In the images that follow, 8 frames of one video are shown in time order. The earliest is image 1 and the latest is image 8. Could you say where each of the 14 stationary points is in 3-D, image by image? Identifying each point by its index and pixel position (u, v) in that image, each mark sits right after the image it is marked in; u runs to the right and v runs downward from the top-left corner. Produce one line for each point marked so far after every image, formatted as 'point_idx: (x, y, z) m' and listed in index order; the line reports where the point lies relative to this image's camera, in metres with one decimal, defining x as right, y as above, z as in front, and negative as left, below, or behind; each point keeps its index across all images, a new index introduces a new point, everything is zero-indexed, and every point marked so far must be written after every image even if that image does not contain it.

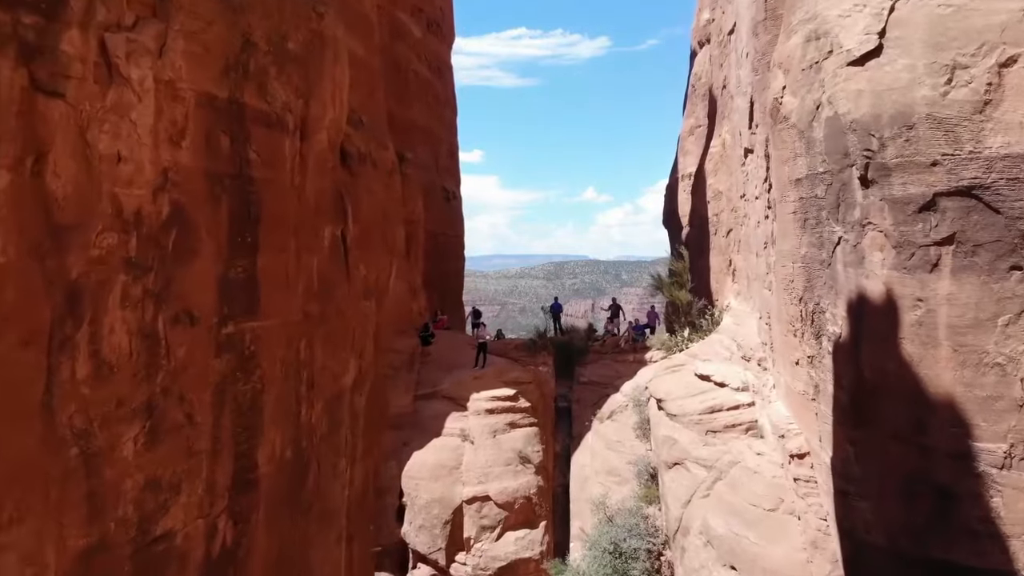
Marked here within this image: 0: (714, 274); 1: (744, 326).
0: (+3.3, +0.2, +16.0) m
1: (+2.9, -0.5, +12.6) m
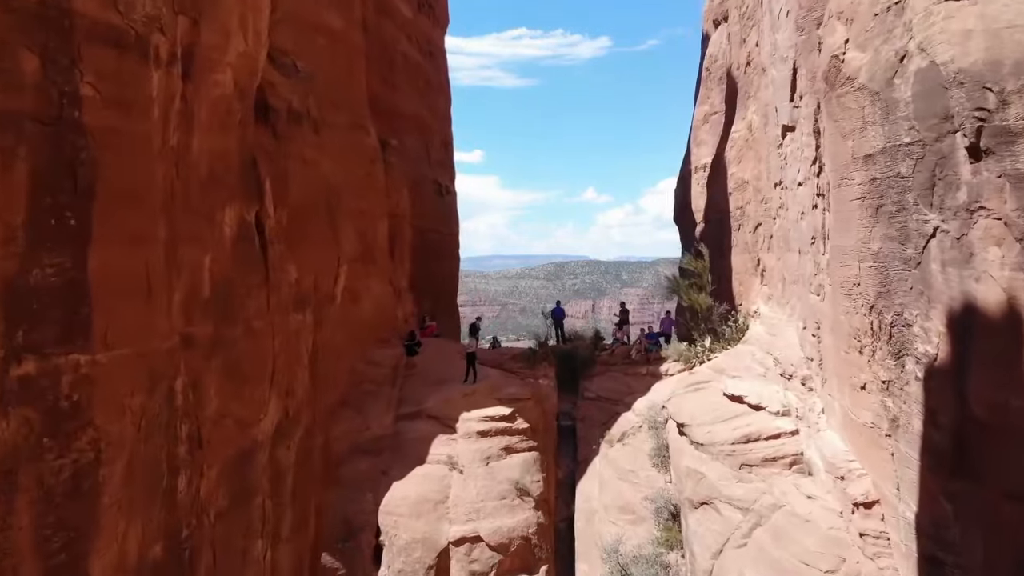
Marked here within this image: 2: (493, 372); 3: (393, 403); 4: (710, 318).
0: (+3.2, +0.2, +14.1) m
1: (+2.9, -0.5, +10.6) m
2: (-0.3, -1.1, +13.6) m
3: (-1.5, -1.5, +12.7) m
4: (+2.8, -0.4, +13.9) m
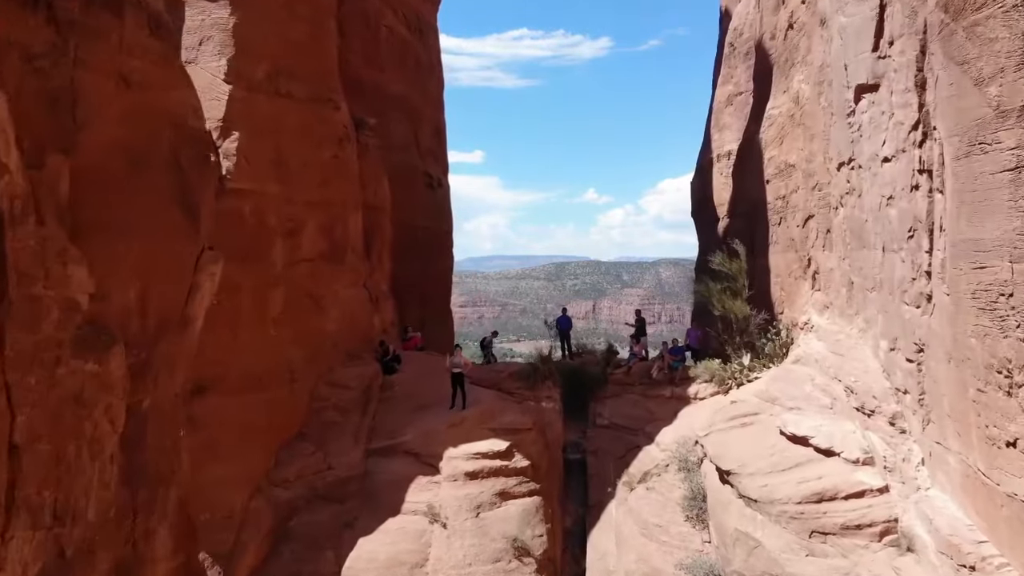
0: (+3.2, +0.1, +11.7) m
1: (+2.8, -0.6, +8.2) m
2: (-0.3, -1.2, +11.2) m
3: (-1.6, -1.5, +10.4) m
4: (+2.7, -0.5, +11.5) m
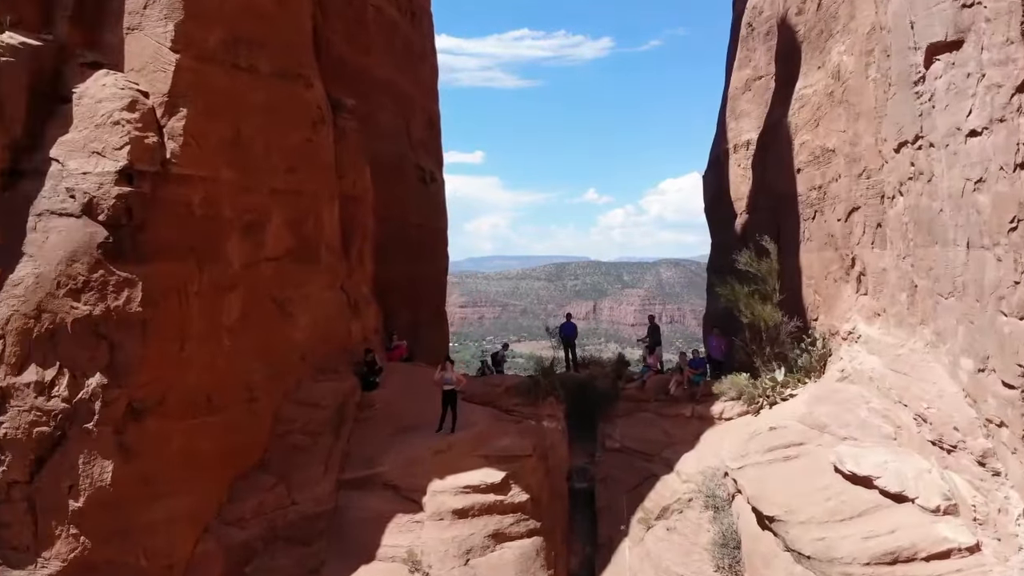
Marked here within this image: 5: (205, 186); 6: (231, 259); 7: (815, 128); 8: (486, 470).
0: (+3.2, +0.1, +10.2) m
1: (+2.8, -0.6, +6.8) m
2: (-0.3, -1.2, +9.8) m
3: (-1.6, -1.6, +8.9) m
4: (+2.7, -0.5, +10.1) m
5: (-2.6, +0.9, +8.4) m
6: (-2.4, +0.3, +8.6) m
7: (+3.2, +1.7, +10.3) m
8: (-0.2, -1.6, +8.5) m
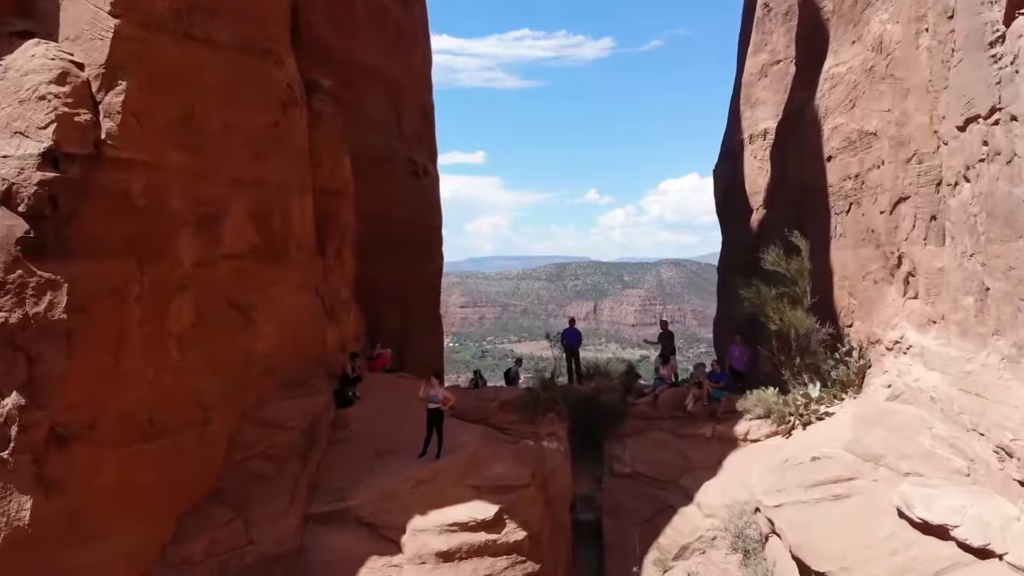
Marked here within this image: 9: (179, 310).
0: (+3.1, 0.0, +9.0) m
1: (+2.8, -0.6, +5.6) m
2: (-0.4, -1.3, +8.6) m
3: (-1.7, -1.6, +7.7) m
4: (+2.7, -0.6, +8.9) m
5: (-2.6, +0.8, +7.2) m
6: (-2.5, +0.2, +7.4) m
7: (+3.1, +1.7, +9.1) m
8: (-0.3, -1.6, +7.4) m
9: (-2.5, -0.2, +7.3) m
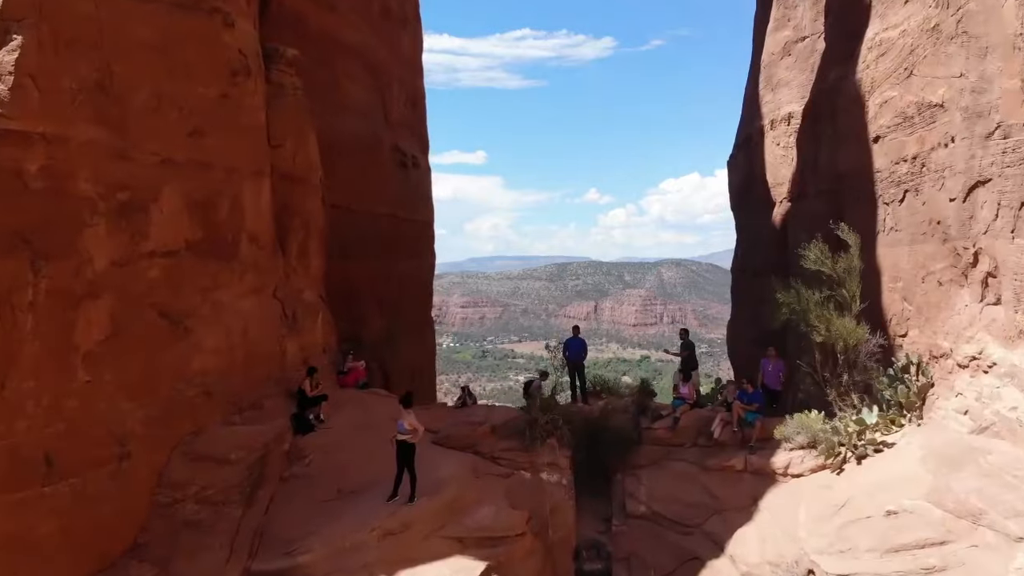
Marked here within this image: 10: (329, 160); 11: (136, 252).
0: (+3.1, 0.0, +7.6) m
1: (+2.7, -0.7, +4.2) m
2: (-0.4, -1.3, +7.2) m
3: (-1.7, -1.6, +6.3) m
4: (+2.6, -0.6, +7.5) m
5: (-2.7, +0.8, +5.7) m
6: (-2.6, +0.2, +6.0) m
7: (+3.1, +1.6, +7.7) m
8: (-0.3, -1.6, +5.9) m
9: (-2.5, -0.2, +5.9) m
10: (-2.2, +1.5, +11.6) m
11: (-2.4, +0.2, +6.4) m
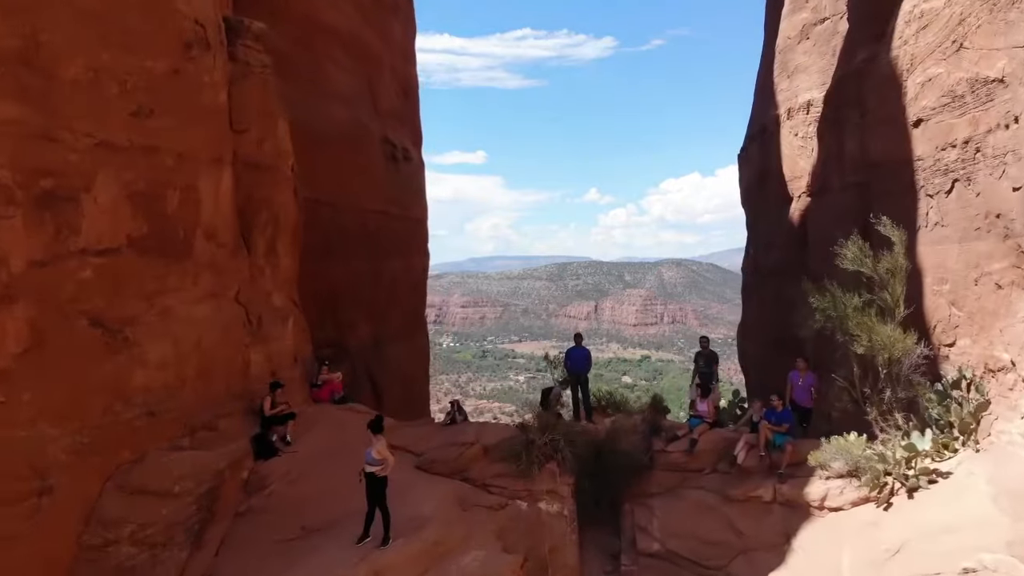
0: (+3.0, 0.0, +6.7) m
1: (+2.7, -0.7, +3.2) m
2: (-0.5, -1.3, +6.2) m
3: (-1.8, -1.6, +5.4) m
4: (+2.6, -0.6, +6.5) m
5: (-2.7, +0.8, +4.8) m
6: (-2.6, +0.2, +5.1) m
7: (+3.0, +1.6, +6.8) m
8: (-0.4, -1.6, +5.0) m
9: (-2.6, -0.2, +5.0) m
10: (-2.2, +1.5, +10.7) m
11: (-2.5, +0.2, +5.4) m
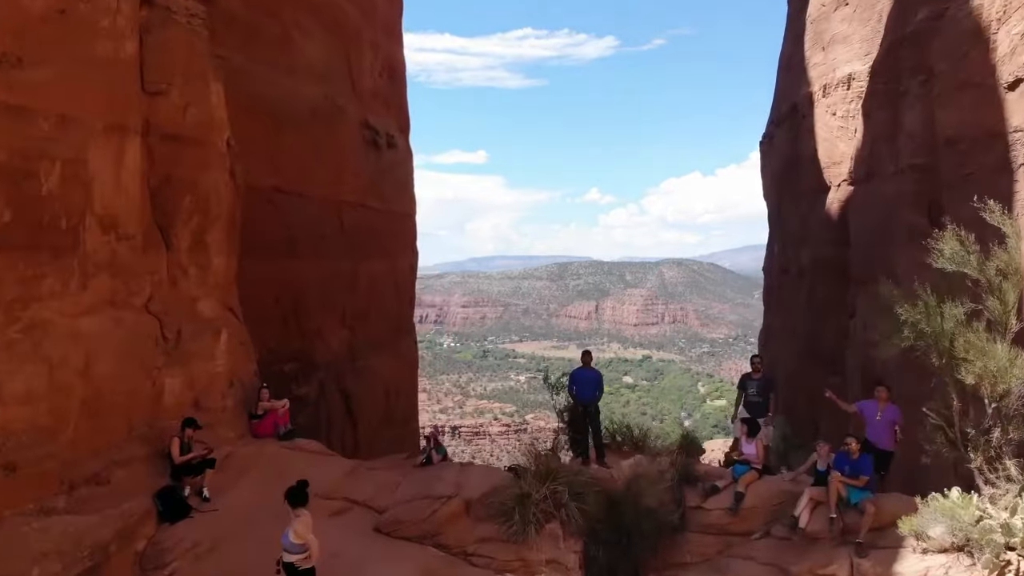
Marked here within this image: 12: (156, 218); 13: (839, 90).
0: (+3.0, 0.0, +5.1) m
1: (+2.6, -0.7, +1.7) m
2: (-0.5, -1.3, +4.7) m
3: (-1.8, -1.7, +3.8) m
4: (+2.5, -0.6, +5.0) m
5: (-2.8, +0.8, +3.3) m
6: (-2.6, +0.2, +3.5) m
7: (+3.0, +1.6, +5.2) m
8: (-0.4, -1.7, +3.4) m
9: (-2.6, -0.2, +3.4) m
10: (-2.3, +1.5, +9.1) m
11: (-2.5, +0.2, +3.9) m
12: (-2.0, +0.4, +5.7) m
13: (+3.4, +2.1, +10.3) m
